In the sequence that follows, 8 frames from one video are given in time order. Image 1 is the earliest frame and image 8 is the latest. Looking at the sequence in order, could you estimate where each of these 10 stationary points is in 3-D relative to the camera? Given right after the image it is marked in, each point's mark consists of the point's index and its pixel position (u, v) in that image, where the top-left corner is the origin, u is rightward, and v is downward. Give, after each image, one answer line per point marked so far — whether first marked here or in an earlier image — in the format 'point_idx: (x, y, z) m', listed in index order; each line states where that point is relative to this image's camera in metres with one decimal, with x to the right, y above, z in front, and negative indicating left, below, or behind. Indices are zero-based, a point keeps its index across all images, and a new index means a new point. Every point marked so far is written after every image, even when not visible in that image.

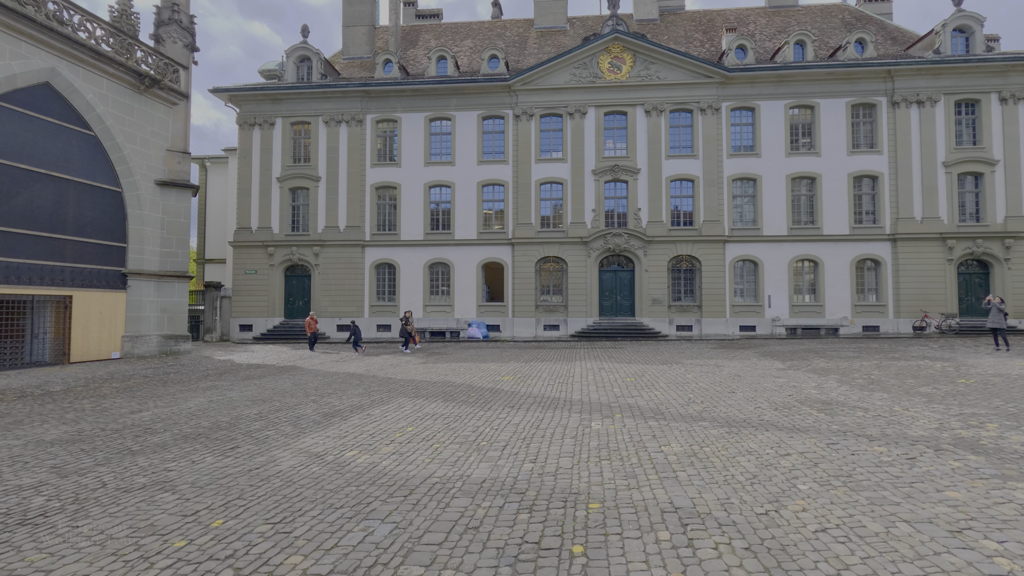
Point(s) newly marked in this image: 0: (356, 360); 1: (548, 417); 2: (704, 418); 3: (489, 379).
0: (-5.1, -2.4, +17.8) m
1: (+0.5, -1.9, +7.8) m
2: (+2.7, -1.8, +7.5) m
3: (-0.5, -2.1, +12.3) m
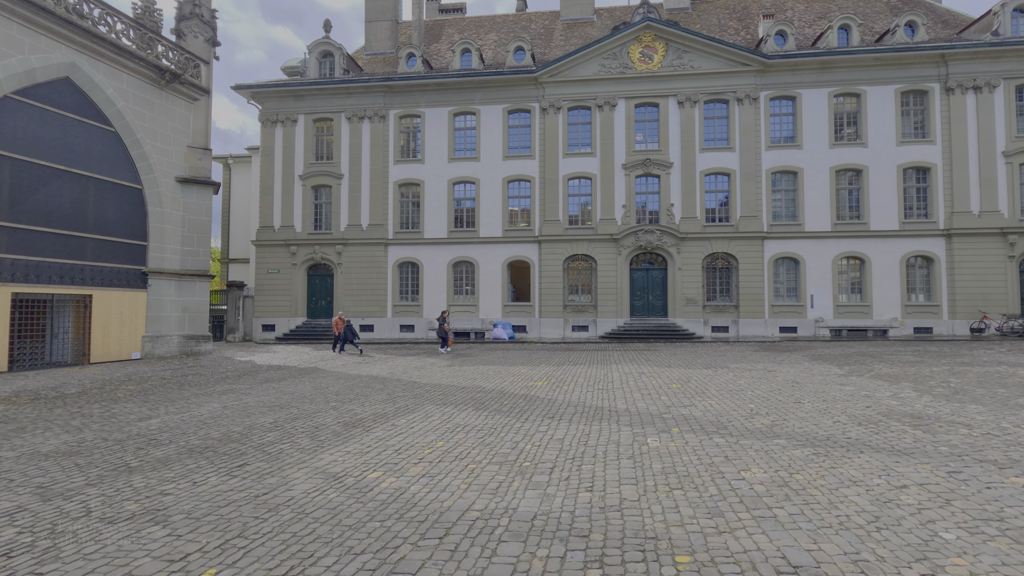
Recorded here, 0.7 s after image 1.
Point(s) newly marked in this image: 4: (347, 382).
0: (-4.2, -2.4, +17.1) m
1: (+1.1, -1.8, +6.9) m
2: (+3.2, -1.8, +6.5) m
3: (+0.2, -2.1, +11.4) m
4: (-3.9, -2.2, +12.6) m
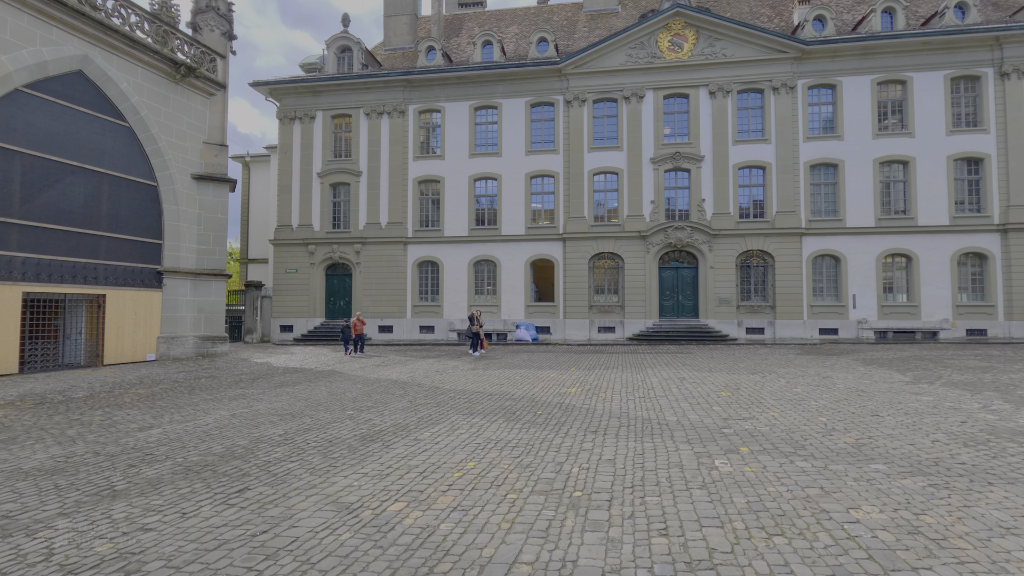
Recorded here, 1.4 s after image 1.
0: (-3.4, -2.3, +16.3) m
1: (+1.5, -1.8, +5.9) m
2: (+3.7, -1.7, +5.5) m
3: (+0.8, -2.0, +10.5) m
4: (-3.2, -2.2, +11.8) m
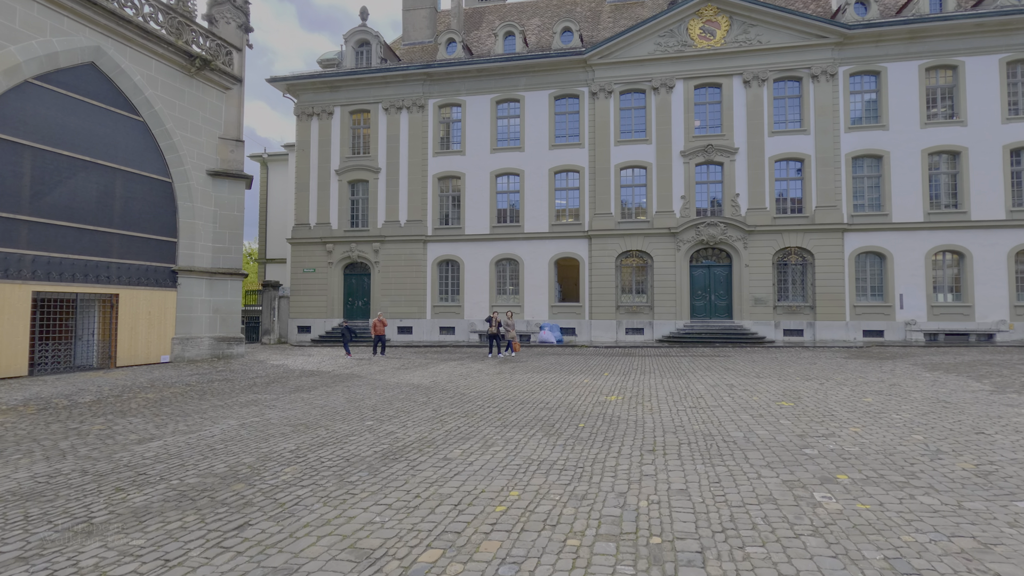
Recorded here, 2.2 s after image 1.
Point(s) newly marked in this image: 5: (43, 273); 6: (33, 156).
0: (-2.6, -2.3, +15.4) m
1: (+2.0, -1.7, +5.0) m
2: (+4.1, -1.7, +4.4) m
3: (+1.4, -2.0, +9.5) m
4: (-2.6, -2.1, +10.9) m
5: (-12.8, +0.4, +14.6) m
6: (-12.9, +3.6, +14.4) m
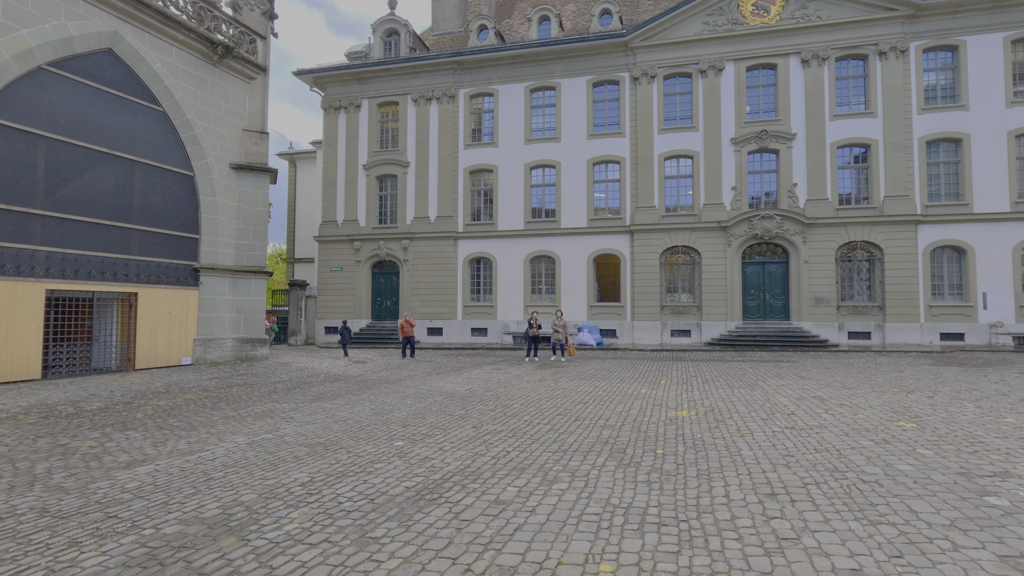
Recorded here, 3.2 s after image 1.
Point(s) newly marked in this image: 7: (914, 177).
0: (-1.5, -2.3, +14.1) m
1: (+2.5, -1.7, +3.4) m
2: (+4.6, -1.6, +2.8) m
3: (+2.2, -1.9, +8.0) m
4: (-1.7, -2.1, +9.6) m
5: (-11.7, +0.5, +13.8) m
6: (-11.9, +3.6, +13.7) m
7: (+14.9, +4.1, +19.8) m
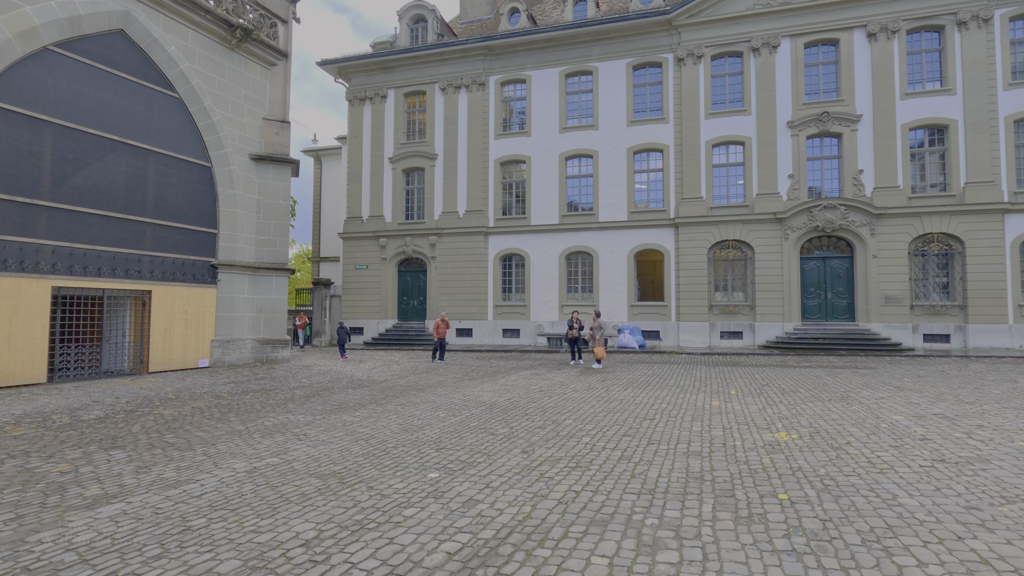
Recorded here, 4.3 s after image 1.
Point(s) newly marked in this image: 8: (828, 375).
0: (-0.5, -2.2, +12.7) m
1: (+3.0, -1.6, +1.9) m
2: (+5.1, -1.5, +1.1) m
3: (+2.9, -1.8, +6.4) m
4: (-0.9, -2.0, +8.2) m
5: (-10.8, +0.5, +12.9) m
6: (-10.9, +3.7, +12.8) m
7: (+16.1, +4.2, +17.6) m
8: (+7.2, -2.0, +12.2) m
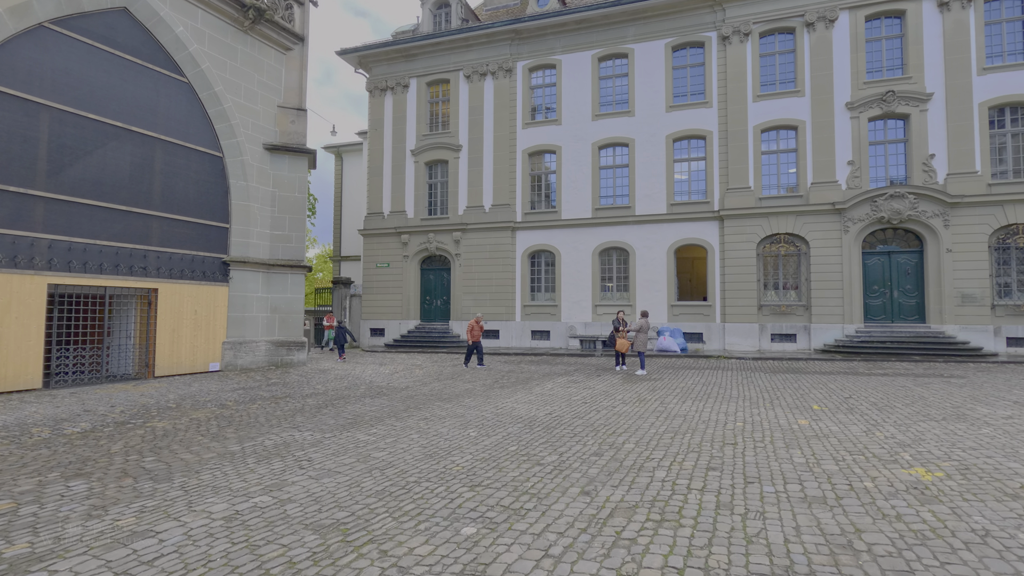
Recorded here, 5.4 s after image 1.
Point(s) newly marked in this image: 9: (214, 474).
0: (+0.2, -2.1, +11.3) m
1: (+3.3, -1.5, +0.3) m
2: (+5.4, -1.4, -0.5) m
3: (+3.4, -1.7, +4.9) m
4: (-0.4, -1.9, +6.9) m
5: (-10.0, +0.6, +11.9) m
6: (-10.1, +3.7, +11.8) m
7: (+17.0, +4.3, +15.5) m
8: (+7.9, -1.9, +10.5) m
9: (-3.1, -1.9, +5.5) m
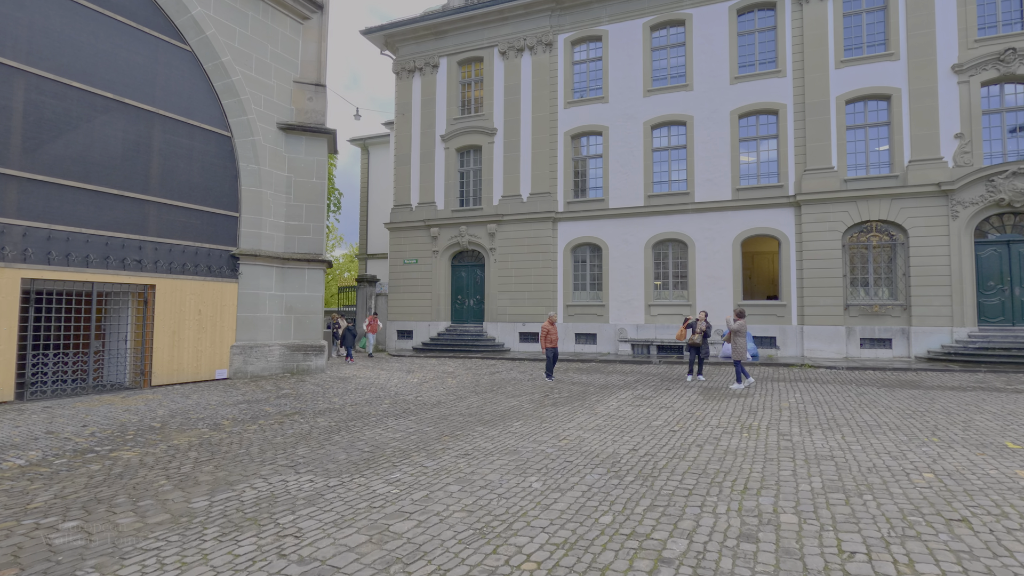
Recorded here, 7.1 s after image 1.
0: (+1.2, -2.0, +9.1) m
1: (+3.7, -1.3, -2.0) m
2: (+5.7, -1.2, -3.0) m
3: (+4.1, -1.6, +2.5) m
4: (+0.4, -1.8, +4.7) m
5: (-9.0, +0.7, +10.2) m
6: (-9.2, +3.8, +10.1) m
7: (+18.2, +4.4, +12.5) m
8: (+8.9, -1.8, +7.9) m
9: (-2.4, -1.8, +3.5) m
